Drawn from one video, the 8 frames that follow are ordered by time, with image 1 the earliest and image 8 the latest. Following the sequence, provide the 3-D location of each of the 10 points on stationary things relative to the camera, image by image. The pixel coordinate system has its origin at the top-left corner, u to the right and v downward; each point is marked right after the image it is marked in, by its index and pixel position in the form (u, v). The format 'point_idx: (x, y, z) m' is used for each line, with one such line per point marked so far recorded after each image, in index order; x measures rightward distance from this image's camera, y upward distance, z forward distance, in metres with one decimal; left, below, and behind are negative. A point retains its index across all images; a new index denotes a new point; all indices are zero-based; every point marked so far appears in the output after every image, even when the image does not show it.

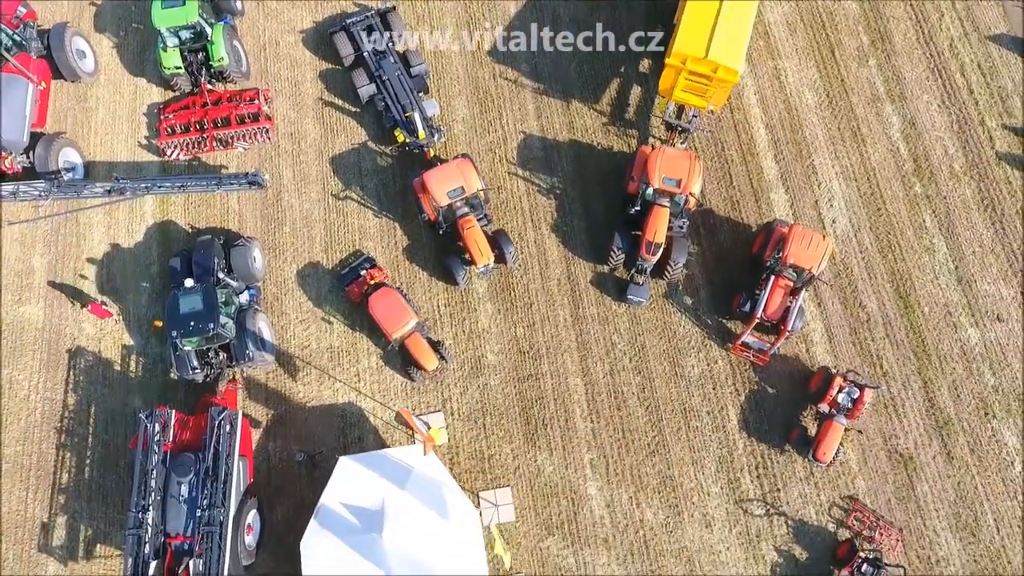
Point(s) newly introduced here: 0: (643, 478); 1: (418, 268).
0: (+2.6, -3.8, +12.6) m
1: (-2.1, +0.4, +13.8) m
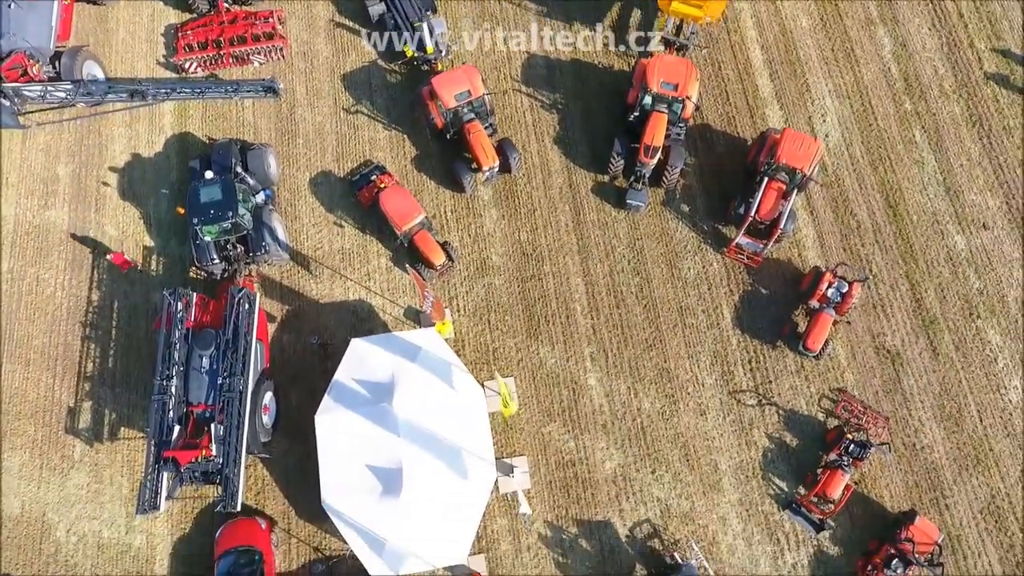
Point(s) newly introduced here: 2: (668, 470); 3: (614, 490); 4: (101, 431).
0: (+2.7, -1.7, +13.2) m
1: (-2.0, +2.5, +14.3) m
2: (+3.1, -3.7, +12.6) m
3: (+2.0, -4.0, +12.5) m
4: (-8.3, -2.9, +12.7) m
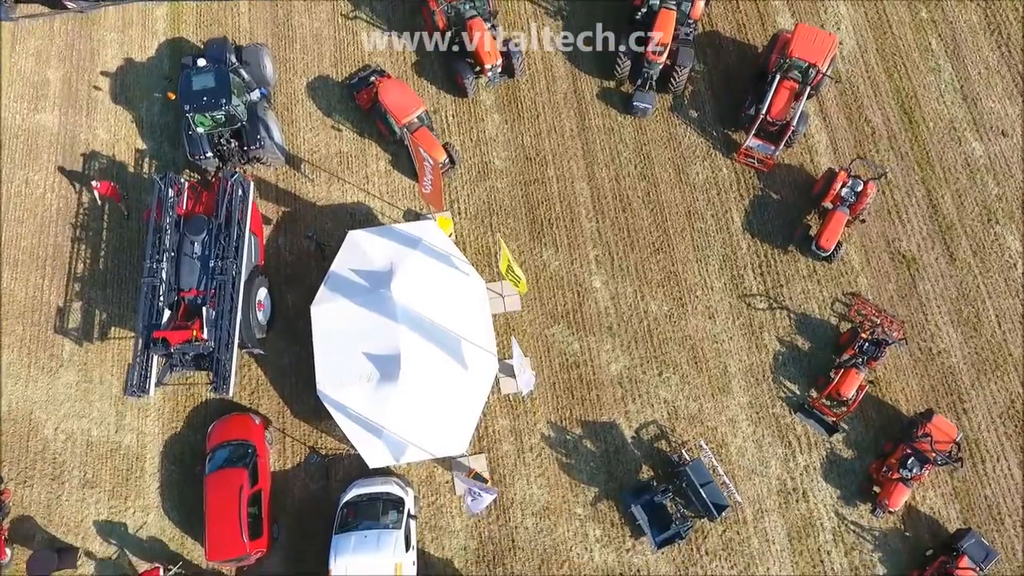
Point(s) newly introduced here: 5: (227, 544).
0: (+2.7, +0.3, +12.8) m
1: (-1.9, +4.6, +13.9) m
2: (+3.2, -1.7, +12.2) m
3: (+2.1, -2.0, +12.1) m
4: (-8.3, -0.8, +12.4) m
5: (-4.8, -4.2, +10.5) m
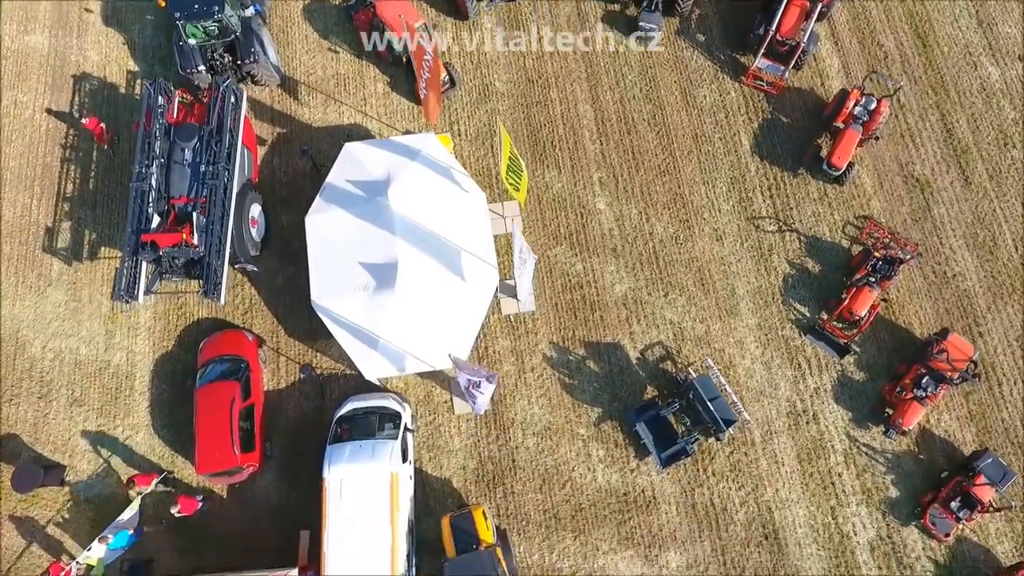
0: (+2.8, +1.8, +12.4) m
1: (-1.9, +6.1, +13.6) m
2: (+3.2, -0.1, +11.8) m
3: (+2.1, -0.5, +11.7) m
4: (-8.3, +0.7, +12.0) m
5: (-4.7, -2.7, +10.1) m
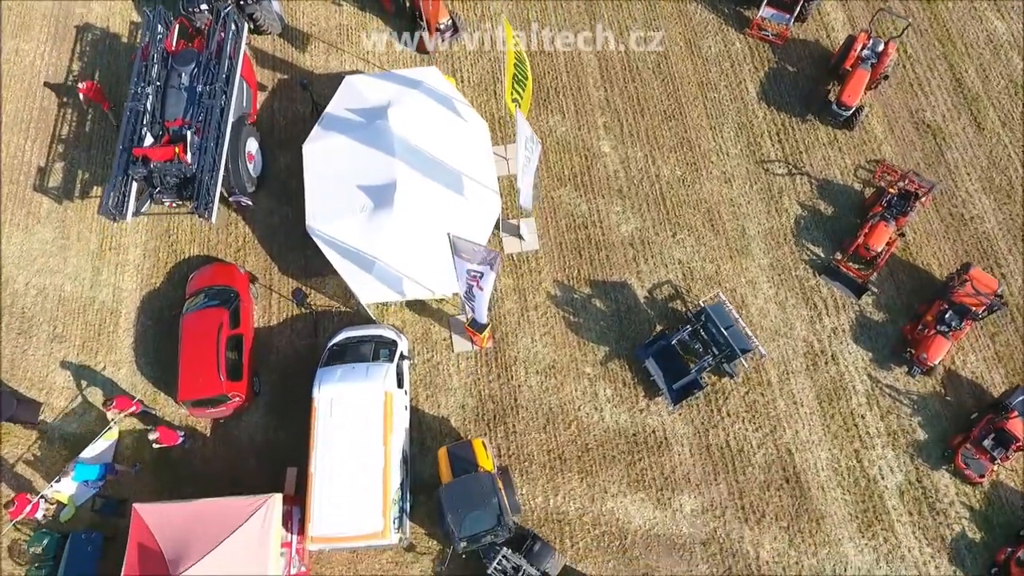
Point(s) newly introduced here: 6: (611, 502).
0: (+2.8, +2.9, +12.1) m
1: (-1.8, +7.1, +13.6) m
2: (+3.3, +1.0, +11.4) m
3: (+2.1, +0.6, +11.3) m
4: (-8.2, +1.8, +11.7) m
5: (-4.7, -1.4, +9.5) m
6: (+1.5, -3.3, +9.8) m
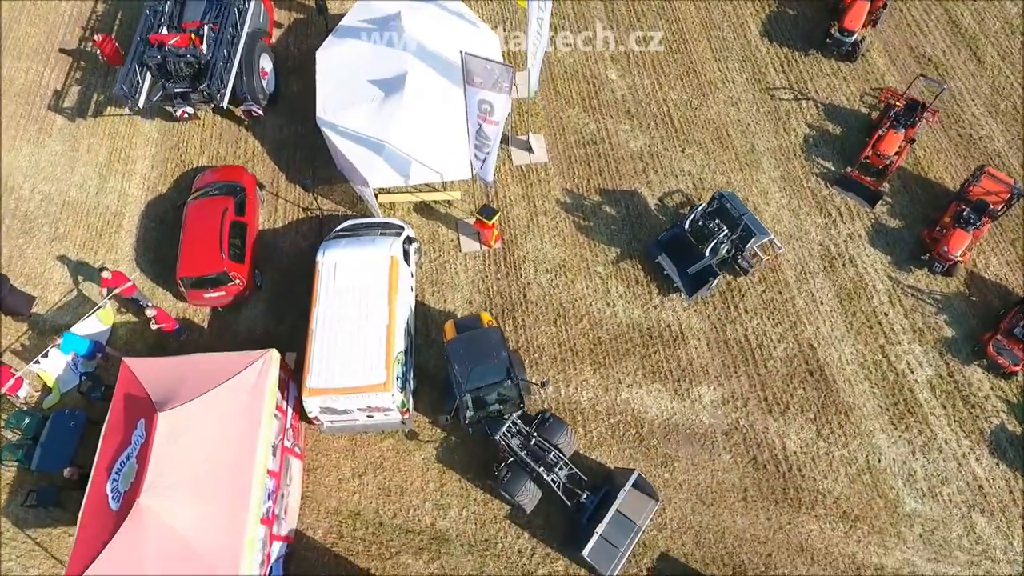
0: (+3.0, +4.3, +12.3) m
1: (-1.6, +8.3, +14.4) m
2: (+3.4, +2.5, +11.4) m
3: (+2.3, +2.2, +11.2) m
4: (-8.1, +3.4, +11.9) m
5: (-4.6, +0.4, +9.3) m
6: (+1.7, -1.5, +9.2) m
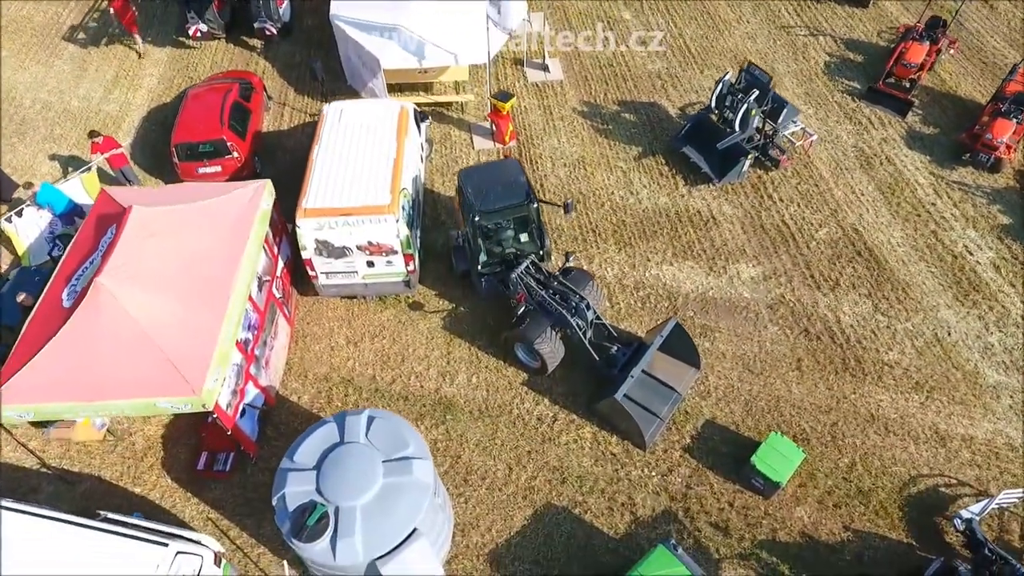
0: (+3.3, +5.4, +12.4) m
1: (-1.3, +9.1, +15.1) m
2: (+3.7, +3.8, +11.2) m
3: (+2.5, +3.6, +10.9) m
4: (-7.8, +4.7, +11.8) m
5: (-4.3, +2.2, +8.7) m
6: (+1.9, +0.2, +8.3) m
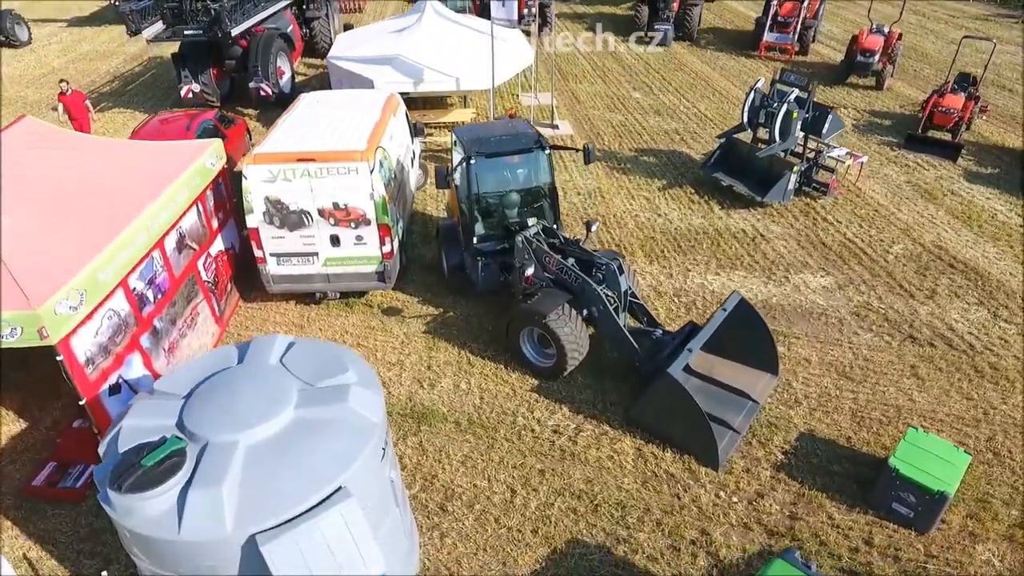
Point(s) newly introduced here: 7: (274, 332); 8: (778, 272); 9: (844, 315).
0: (+3.4, +3.7, +12.1) m
1: (-1.1, +6.3, +15.9) m
2: (+3.8, +2.6, +10.4) m
3: (+2.6, +2.4, +10.1) m
4: (-7.7, +3.2, +11.4) m
5: (-4.3, +1.8, +7.6) m
6: (+1.9, +0.1, +6.6) m
7: (-2.2, -0.4, +5.9) m
8: (+2.8, +0.2, +6.7) m
9: (+3.2, -0.3, +6.0) m
